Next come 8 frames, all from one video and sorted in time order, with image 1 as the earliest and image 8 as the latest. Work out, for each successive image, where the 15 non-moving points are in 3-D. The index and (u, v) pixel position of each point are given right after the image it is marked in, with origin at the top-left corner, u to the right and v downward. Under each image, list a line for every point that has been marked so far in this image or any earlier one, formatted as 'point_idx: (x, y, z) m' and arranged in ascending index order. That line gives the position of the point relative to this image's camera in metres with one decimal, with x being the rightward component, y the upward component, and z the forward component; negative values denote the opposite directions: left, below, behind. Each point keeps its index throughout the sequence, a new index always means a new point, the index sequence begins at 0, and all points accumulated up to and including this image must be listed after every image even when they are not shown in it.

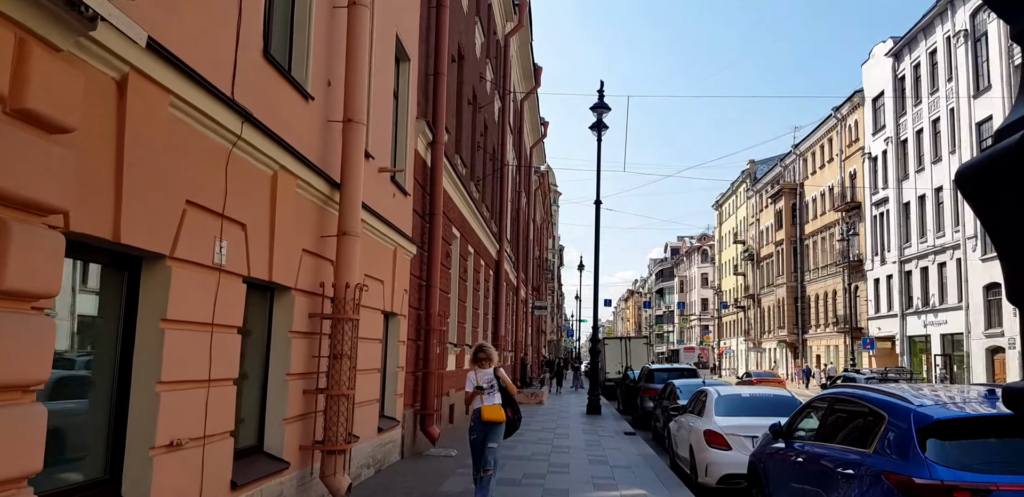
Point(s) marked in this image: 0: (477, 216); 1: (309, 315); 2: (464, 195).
0: (-0.9, +0.8, +19.8) m
1: (-1.8, -0.6, +7.2) m
2: (-1.0, +1.1, +17.2) m
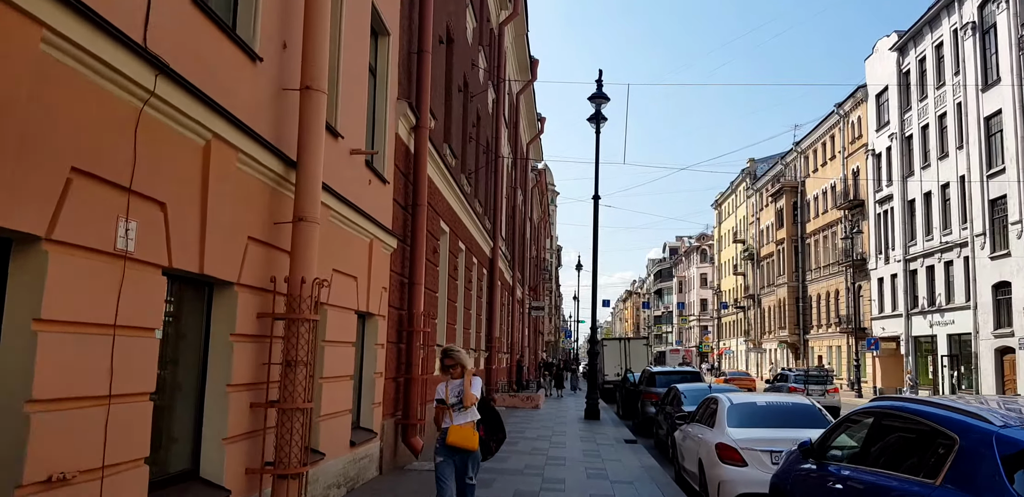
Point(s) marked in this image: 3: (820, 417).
0: (-1.0, +0.9, +18.8) m
1: (-1.9, -0.5, +6.1) m
2: (-1.2, +1.2, +16.2) m
3: (+3.5, -1.9, +9.5) m
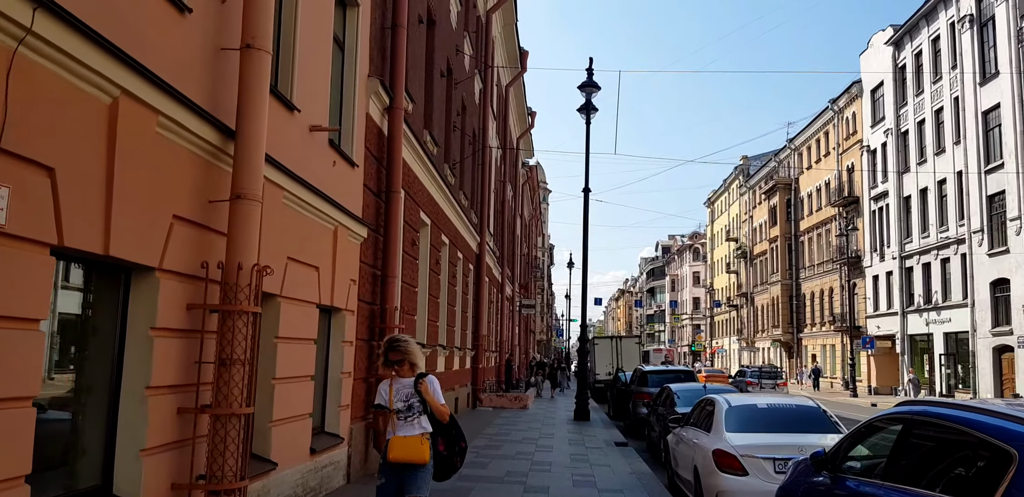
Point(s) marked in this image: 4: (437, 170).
0: (-1.3, +1.0, +18.0) m
1: (-2.1, -0.4, +5.3) m
2: (-1.4, +1.3, +15.3) m
3: (+3.3, -1.8, +8.7) m
4: (-1.4, +1.5, +15.5) m
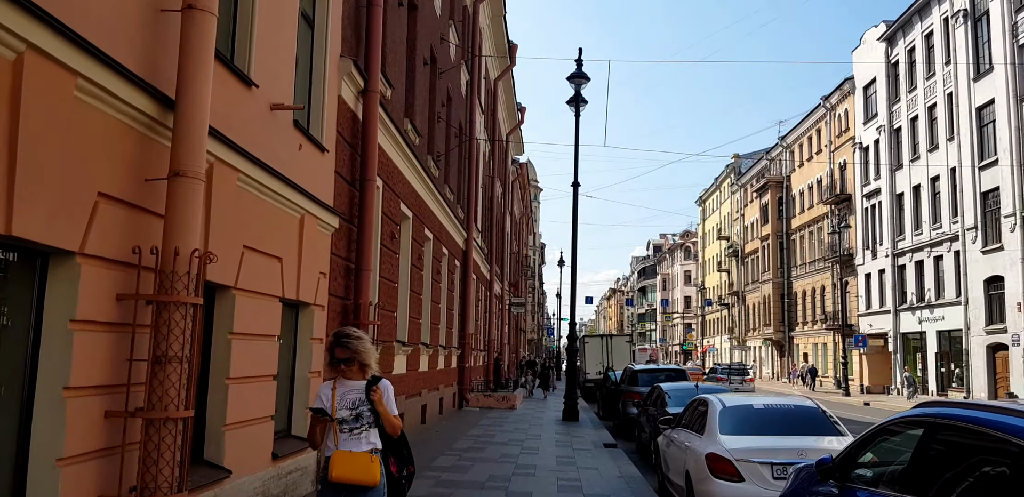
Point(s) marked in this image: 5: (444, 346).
0: (-1.6, +1.1, +17.4) m
1: (-2.2, -0.3, +4.7) m
2: (-1.7, +1.5, +14.7) m
3: (+3.1, -1.7, +8.2) m
4: (-1.7, +1.6, +15.0) m
5: (-1.6, -2.3, +19.4) m
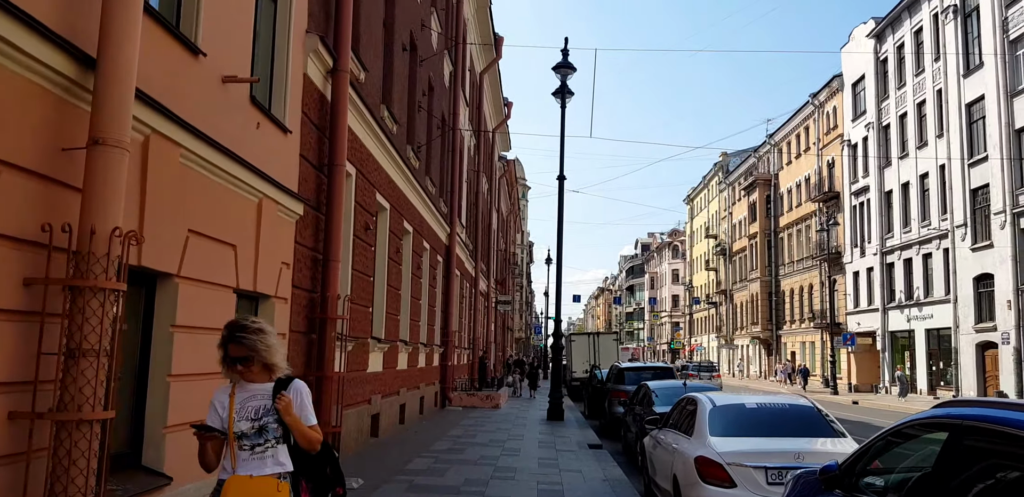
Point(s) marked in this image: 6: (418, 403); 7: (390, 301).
0: (-2.0, +1.2, +16.8) m
1: (-2.4, -0.2, +4.1) m
2: (-2.0, +1.6, +14.1) m
3: (+2.9, -1.6, +7.6) m
4: (-2.0, +1.7, +14.4) m
5: (-2.0, -2.2, +18.8) m
6: (-2.0, -3.3, +17.8) m
7: (-2.1, -0.9, +14.4) m
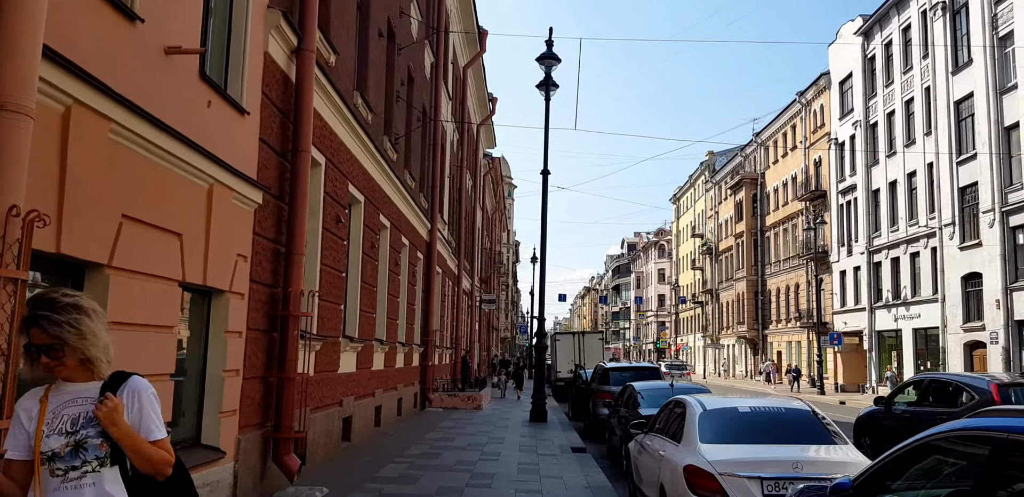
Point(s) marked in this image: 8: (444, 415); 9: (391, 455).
0: (-2.3, +1.3, +16.2) m
1: (-2.6, -0.1, +3.4) m
2: (-2.4, +1.7, +13.5) m
3: (+2.7, -1.5, +7.1) m
4: (-2.3, +1.8, +13.7) m
5: (-2.4, -2.1, +18.2) m
6: (-2.4, -3.2, +17.2) m
7: (-2.5, -0.8, +13.8) m
8: (-1.6, -4.0, +19.8) m
9: (-1.8, -3.1, +12.3) m
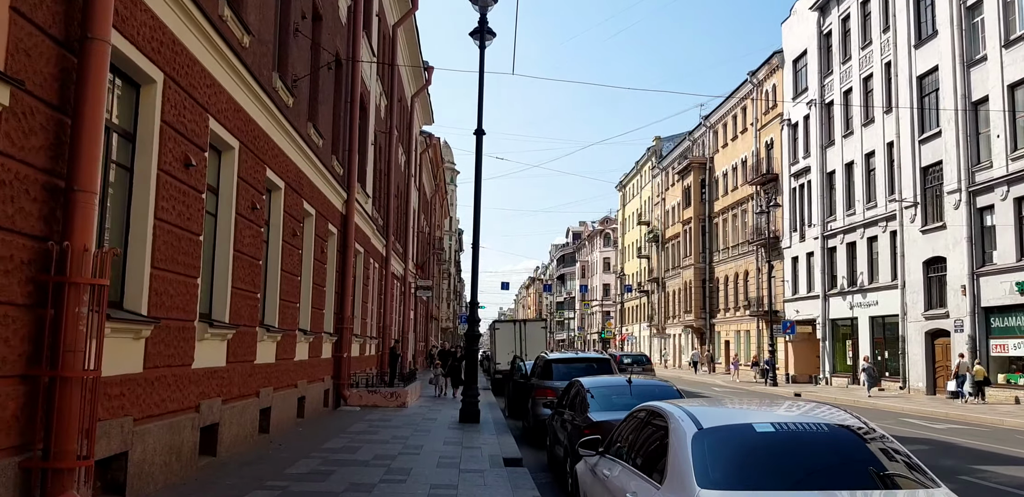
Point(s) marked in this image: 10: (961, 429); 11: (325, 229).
0: (-3.5, +1.9, +13.2) m
1: (-3.0, +0.3, +0.5) m
2: (-3.4, +2.2, +10.6) m
3: (+2.0, -1.1, +4.5) m
4: (-3.4, +2.3, +10.8) m
5: (-3.8, -1.5, +15.2) m
6: (-3.7, -2.7, +14.3) m
7: (-3.6, -0.3, +10.8) m
8: (-3.1, -3.4, +17.0) m
9: (-2.8, -2.6, +9.5) m
10: (+10.2, -4.1, +18.7) m
11: (-3.8, +0.4, +16.7) m
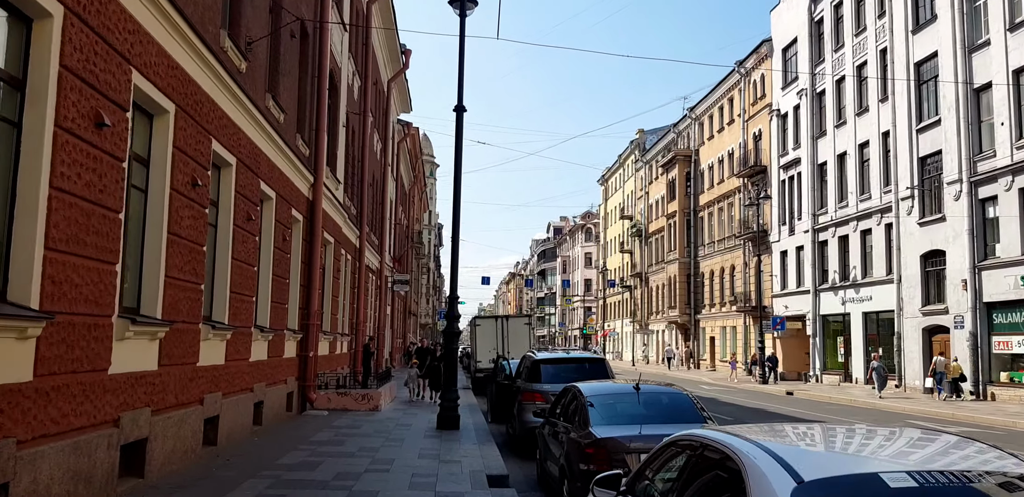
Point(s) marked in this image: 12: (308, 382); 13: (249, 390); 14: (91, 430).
0: (-3.8, +2.1, +11.6) m
1: (-2.9, +0.5, -1.1) m
2: (-3.6, +2.4, +9.0) m
3: (+2.0, -1.0, +3.1) m
4: (-3.6, +2.5, +9.2) m
5: (-4.0, -1.3, +13.6) m
6: (-4.0, -2.5, +12.7) m
7: (-3.7, -0.1, +9.2) m
8: (-3.5, -3.2, +15.4) m
9: (-3.0, -2.4, +7.9) m
10: (+9.8, -3.9, +17.5) m
11: (-4.1, +0.6, +15.1) m
12: (-4.2, -2.7, +17.0) m
13: (-4.0, -2.1, +12.6) m
14: (-3.6, -1.6, +7.1) m
